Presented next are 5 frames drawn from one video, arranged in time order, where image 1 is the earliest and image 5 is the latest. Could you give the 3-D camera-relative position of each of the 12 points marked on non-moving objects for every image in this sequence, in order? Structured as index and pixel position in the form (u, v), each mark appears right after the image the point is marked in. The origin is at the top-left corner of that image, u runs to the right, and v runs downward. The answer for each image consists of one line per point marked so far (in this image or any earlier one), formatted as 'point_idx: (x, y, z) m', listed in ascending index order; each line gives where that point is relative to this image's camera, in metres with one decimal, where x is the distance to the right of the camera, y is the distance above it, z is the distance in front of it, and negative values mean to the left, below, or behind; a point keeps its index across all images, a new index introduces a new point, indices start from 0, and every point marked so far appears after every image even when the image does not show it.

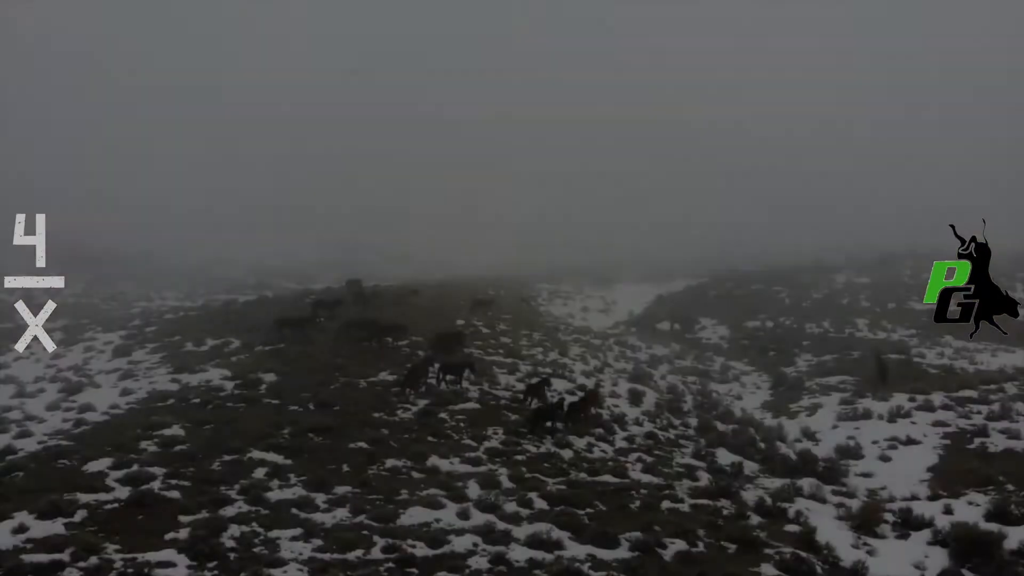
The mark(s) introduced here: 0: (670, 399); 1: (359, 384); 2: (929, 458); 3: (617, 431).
0: (+3.4, -2.4, +19.6) m
1: (-2.7, -1.7, +16.0) m
2: (+7.6, -3.1, +16.5) m
3: (+1.8, -2.5, +15.9) m
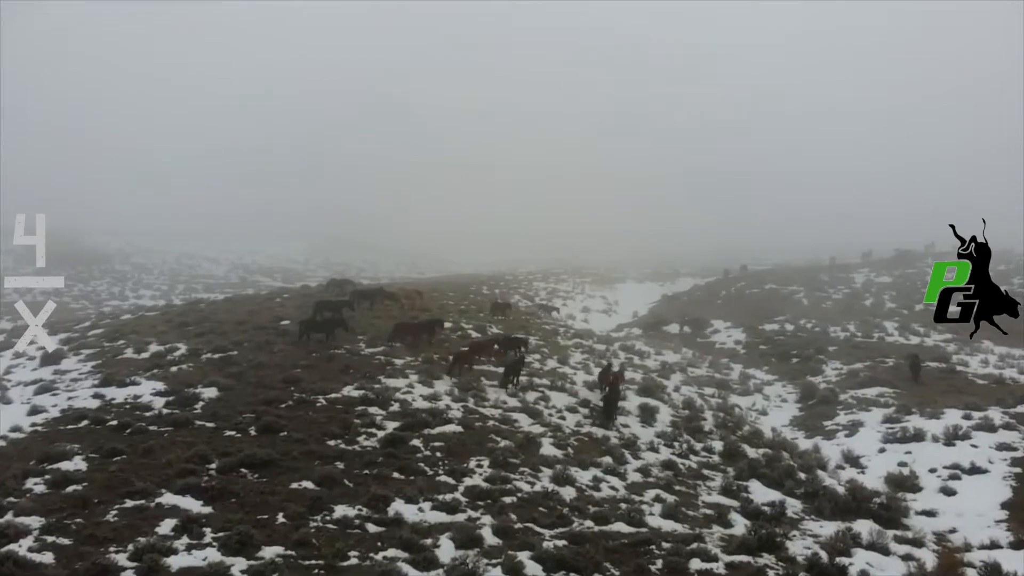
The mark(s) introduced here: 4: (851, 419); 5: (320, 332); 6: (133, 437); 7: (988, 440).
0: (+3.3, -2.4, +16.8) m
1: (-2.9, -1.7, +13.2) m
2: (+7.4, -3.1, +13.7) m
3: (+1.7, -2.5, +13.1) m
4: (+6.8, -2.6, +18.2) m
5: (-3.8, -1.0, +18.0) m
6: (-4.9, -1.9, +11.7) m
7: (+8.4, -2.7, +16.0) m
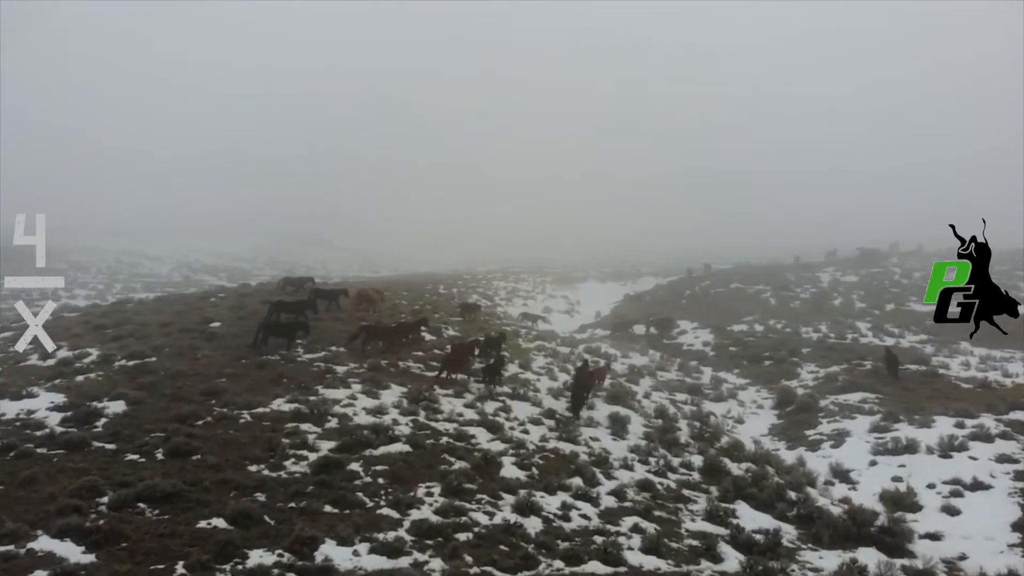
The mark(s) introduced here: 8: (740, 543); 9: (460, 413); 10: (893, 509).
0: (+2.5, -2.3, +15.3) m
1: (-3.4, -1.6, +11.4) m
2: (+6.8, -3.1, +12.4) m
3: (+1.1, -2.5, +11.5) m
4: (+6.0, -2.6, +16.8) m
5: (-4.6, -0.9, +16.2) m
6: (-5.4, -1.9, +9.8) m
7: (+7.7, -2.6, +14.7) m
8: (+2.6, -2.9, +10.2) m
9: (-0.8, -1.8, +13.0) m
10: (+5.4, -3.1, +12.9) m
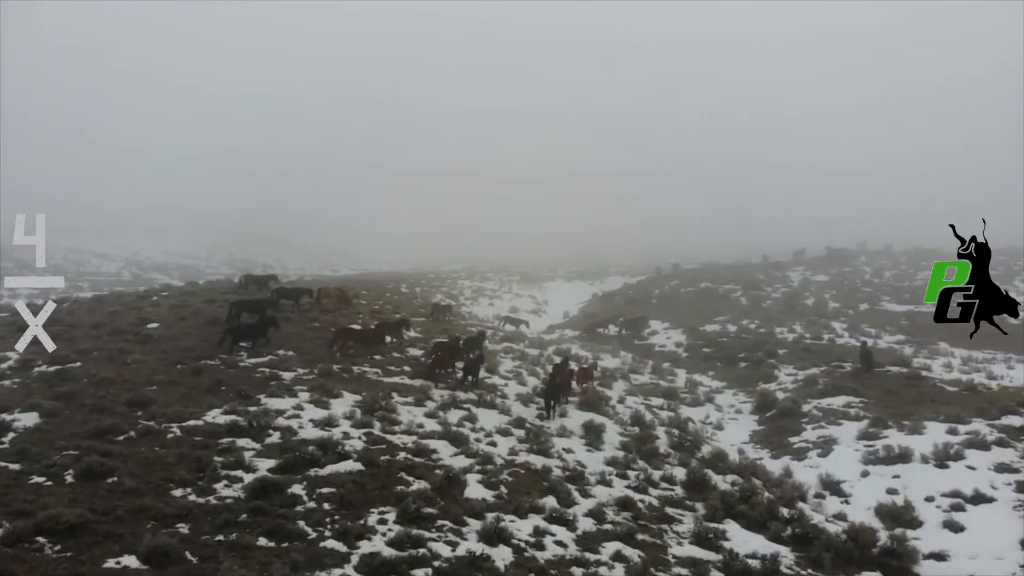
0: (+2.0, -2.3, +14.2) m
1: (-3.8, -1.6, +10.0) m
2: (+6.4, -3.0, +11.4) m
3: (+0.7, -2.4, +10.3) m
4: (+5.4, -2.6, +15.8) m
5: (-5.2, -0.9, +14.8) m
6: (-5.7, -1.8, +8.4) m
7: (+7.2, -2.6, +13.8) m
8: (+2.2, -2.8, +9.1) m
9: (-1.2, -1.7, +11.8) m
10: (+5.0, -3.1, +11.9) m
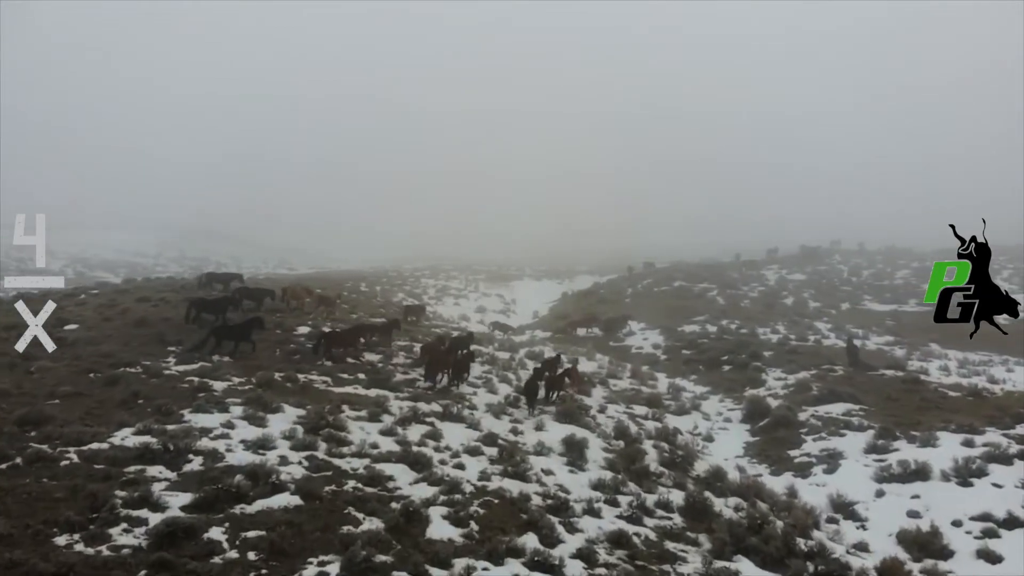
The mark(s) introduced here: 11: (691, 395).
0: (+1.6, -2.3, +12.5) m
1: (-4.0, -1.6, +8.2) m
2: (+6.1, -3.0, +10.0) m
3: (+0.5, -2.4, +8.6) m
4: (+4.9, -2.5, +14.3) m
5: (-5.6, -0.8, +12.8) m
6: (-5.9, -1.8, +6.4) m
7: (+6.8, -2.6, +12.3) m
8: (+2.0, -2.8, +7.4) m
9: (-1.5, -1.7, +10.0) m
10: (+4.6, -3.1, +10.4) m
11: (+3.7, -2.2, +18.9) m
